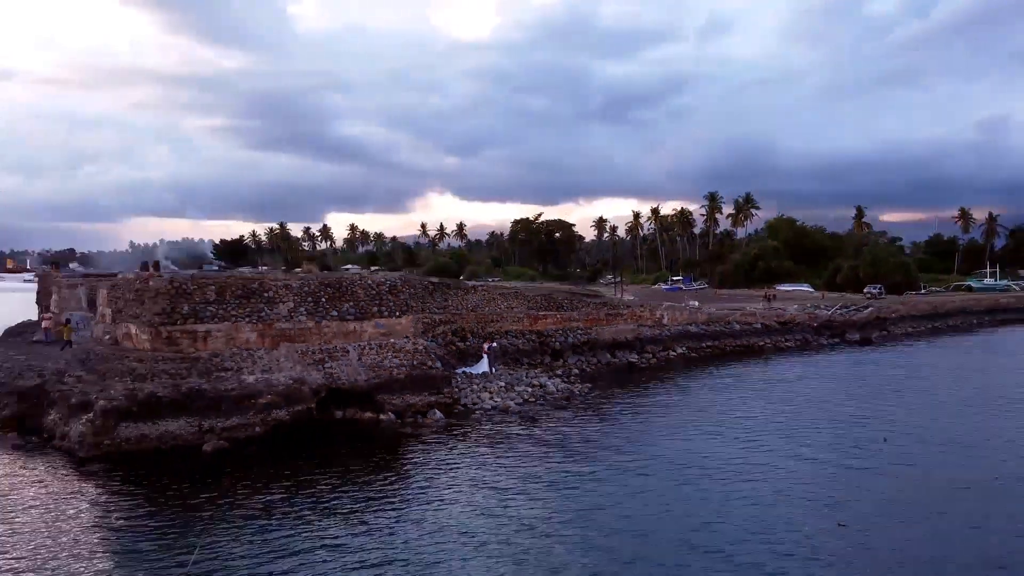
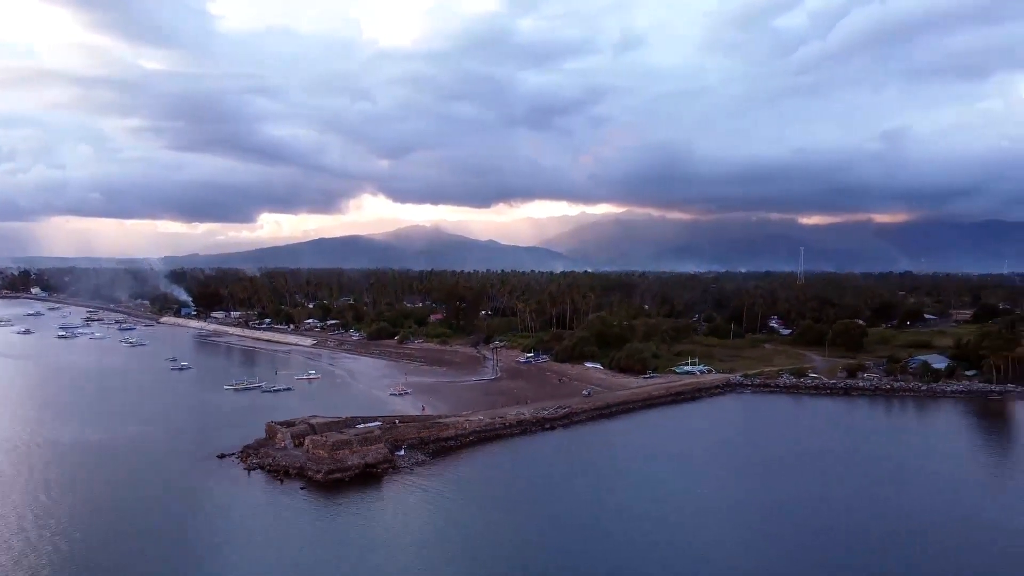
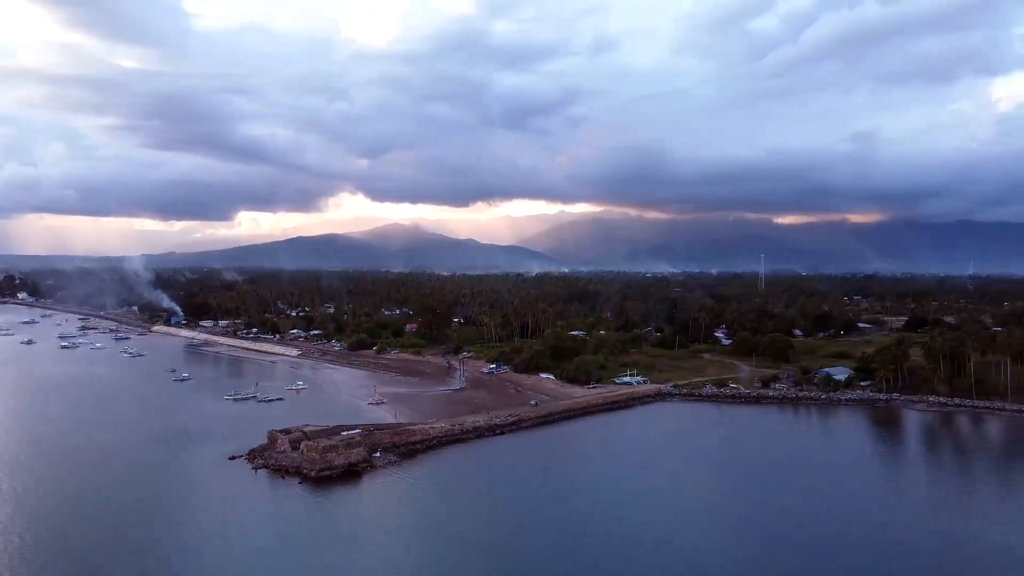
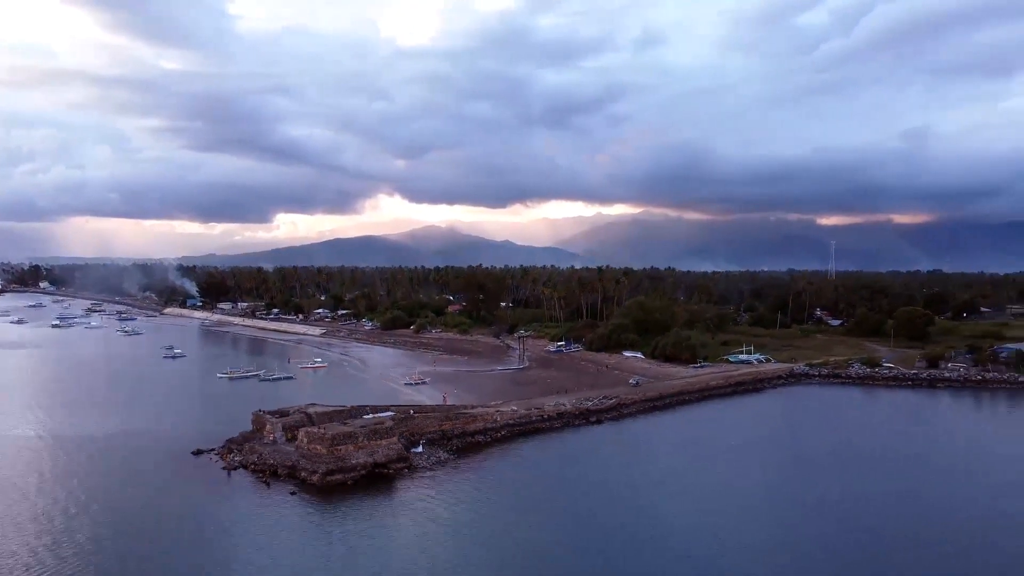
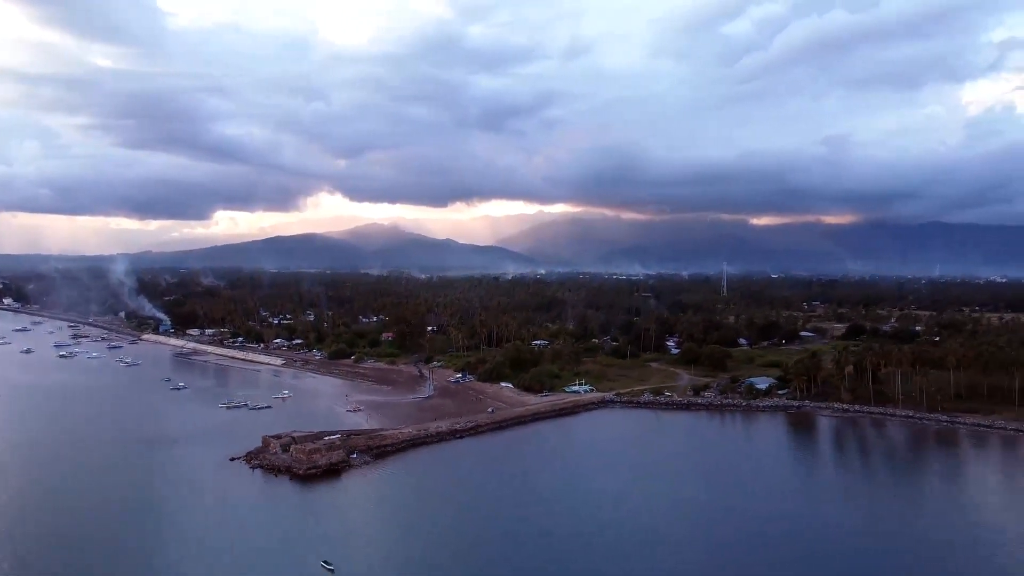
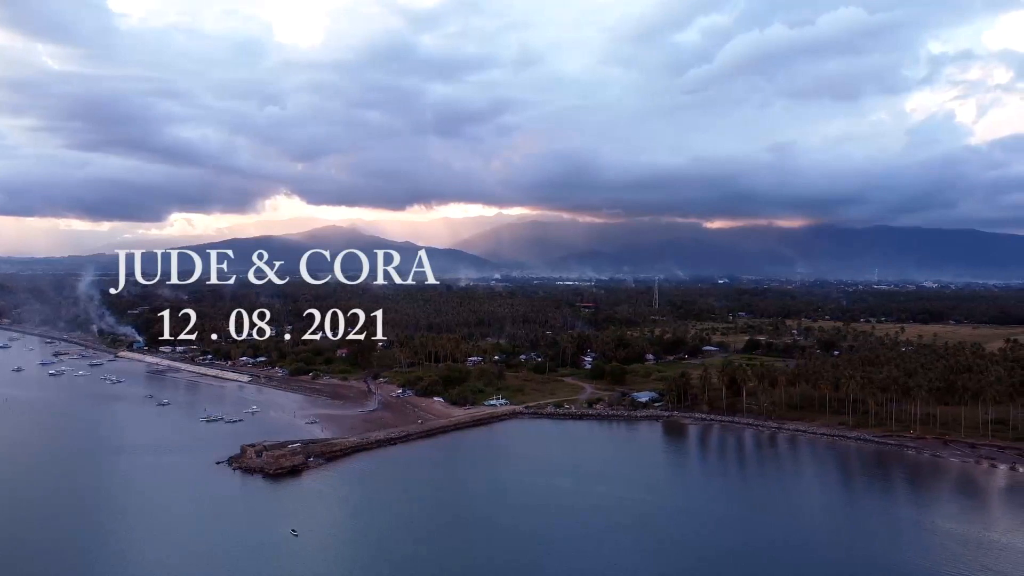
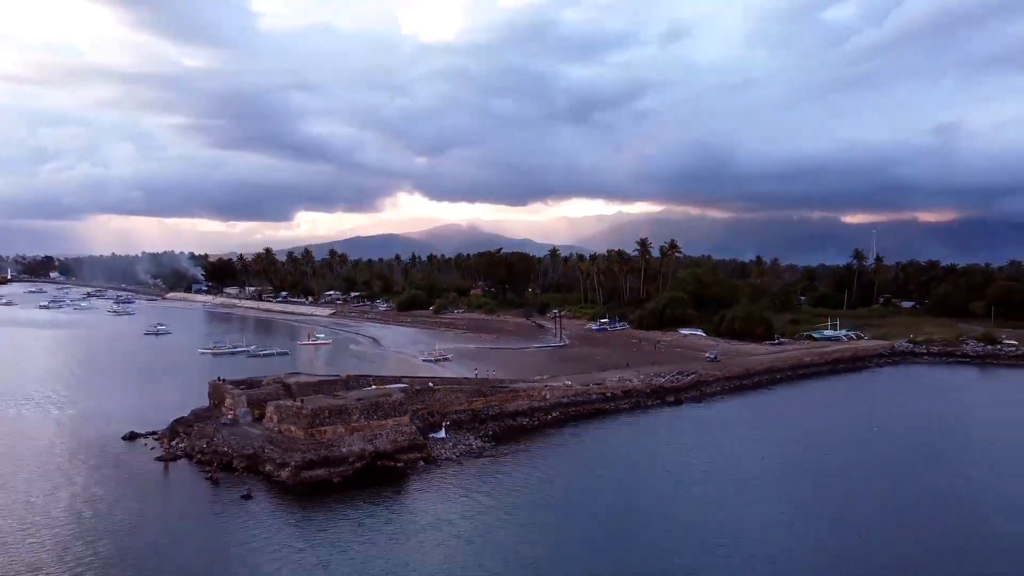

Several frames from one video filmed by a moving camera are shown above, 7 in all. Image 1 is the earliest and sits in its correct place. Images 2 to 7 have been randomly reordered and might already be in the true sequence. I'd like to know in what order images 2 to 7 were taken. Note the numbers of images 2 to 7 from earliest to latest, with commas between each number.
7, 4, 2, 3, 5, 6
